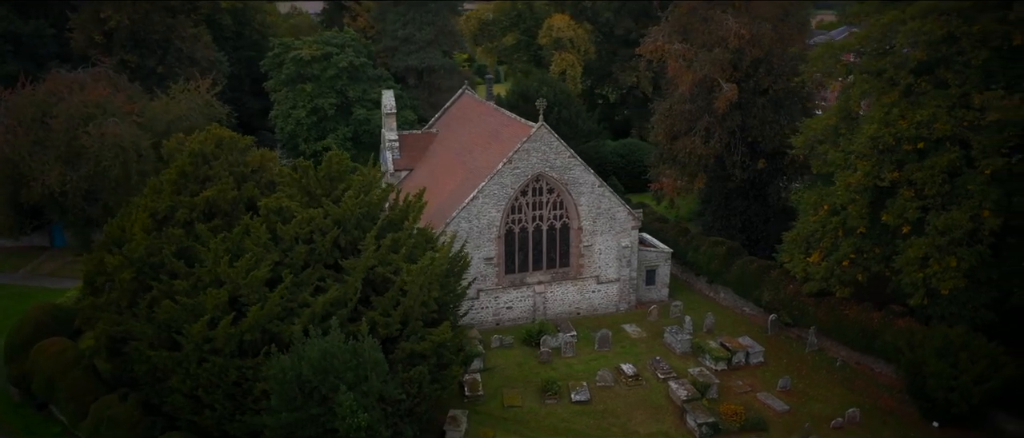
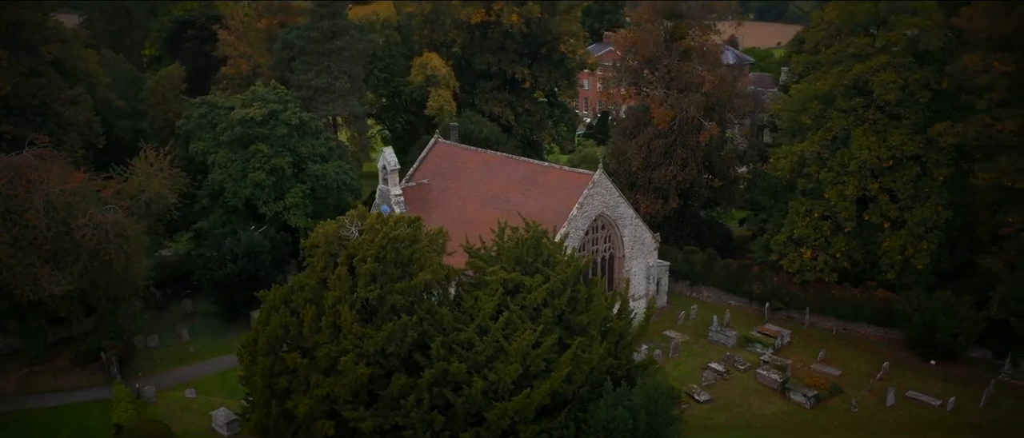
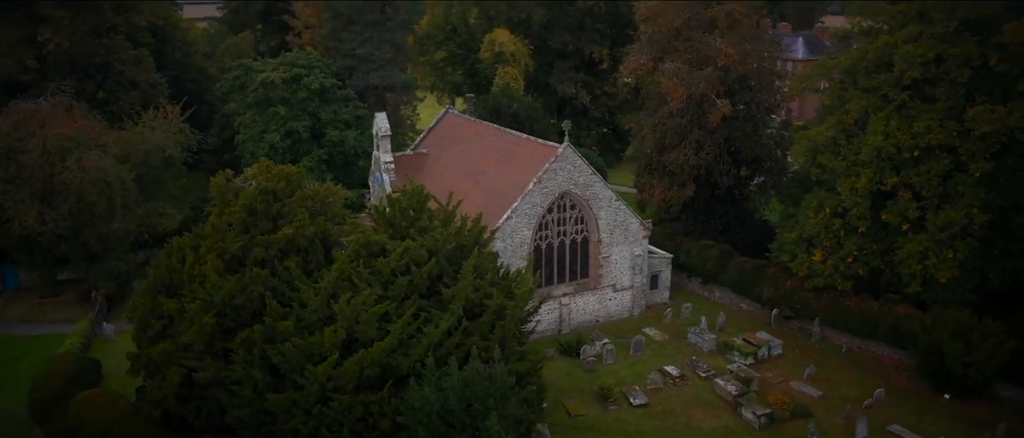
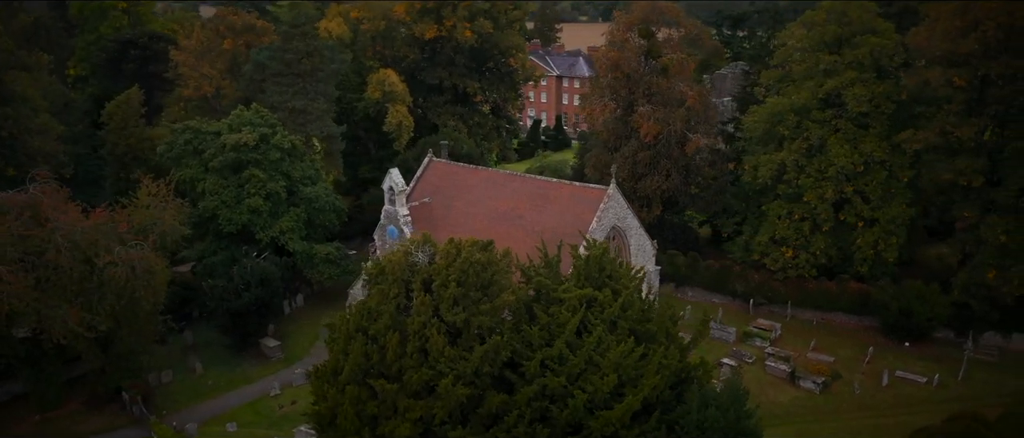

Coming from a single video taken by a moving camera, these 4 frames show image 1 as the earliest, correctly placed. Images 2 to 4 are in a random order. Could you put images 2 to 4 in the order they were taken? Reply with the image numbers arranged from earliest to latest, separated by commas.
3, 2, 4
